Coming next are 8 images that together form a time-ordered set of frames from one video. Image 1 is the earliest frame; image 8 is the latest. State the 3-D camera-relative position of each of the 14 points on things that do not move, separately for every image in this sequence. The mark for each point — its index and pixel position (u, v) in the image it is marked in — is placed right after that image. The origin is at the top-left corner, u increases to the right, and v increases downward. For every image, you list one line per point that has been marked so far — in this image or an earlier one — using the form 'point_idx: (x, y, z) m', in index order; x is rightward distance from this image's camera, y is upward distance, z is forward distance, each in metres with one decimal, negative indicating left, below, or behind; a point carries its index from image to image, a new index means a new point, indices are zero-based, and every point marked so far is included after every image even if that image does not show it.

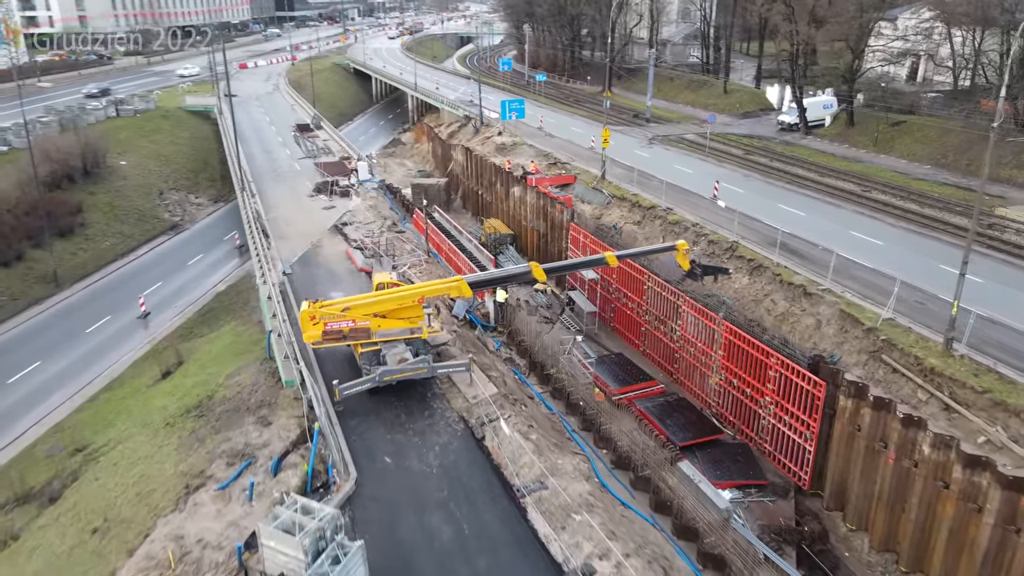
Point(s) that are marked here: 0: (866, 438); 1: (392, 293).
0: (+8.7, -3.7, +18.2) m
1: (-2.8, -0.2, +17.7) m
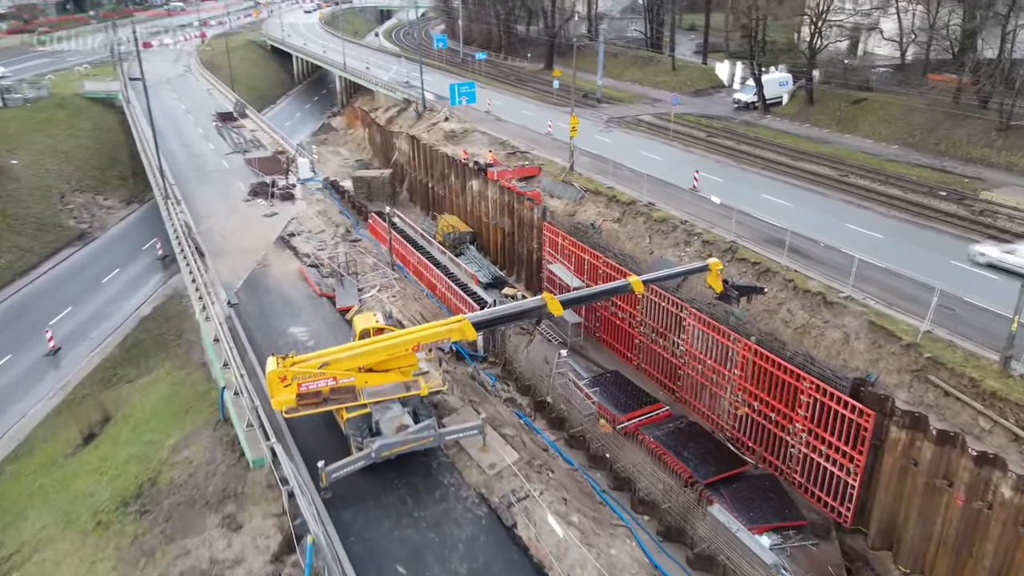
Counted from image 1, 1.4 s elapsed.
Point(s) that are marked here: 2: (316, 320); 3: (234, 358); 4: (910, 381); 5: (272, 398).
0: (+9.0, -4.1, +16.2) m
1: (-2.5, -1.1, +14.4) m
2: (-5.1, -0.9, +19.5) m
3: (-6.1, -1.5, +16.4) m
4: (+9.6, -2.3, +17.8) m
5: (-4.5, -2.2, +14.0) m
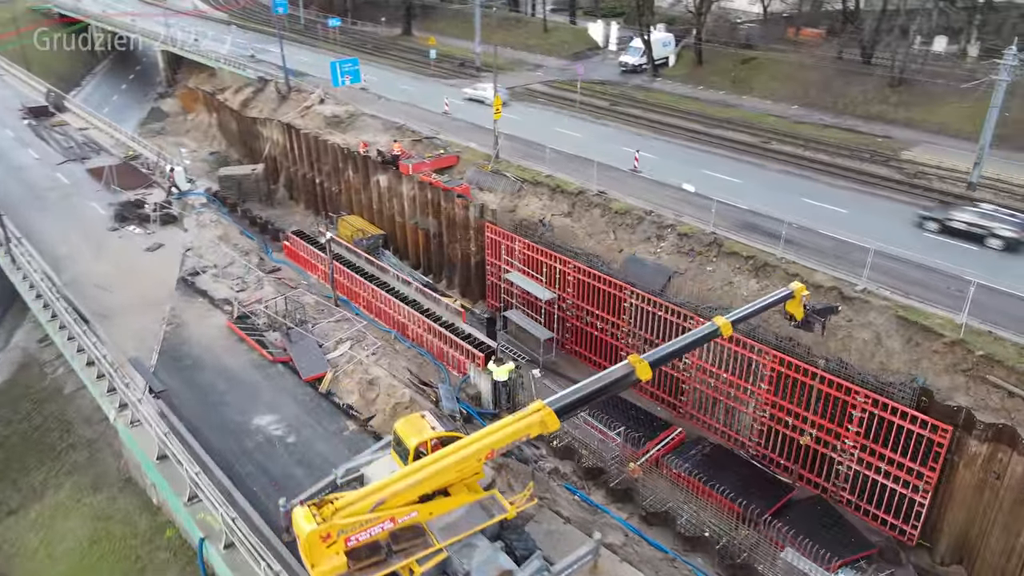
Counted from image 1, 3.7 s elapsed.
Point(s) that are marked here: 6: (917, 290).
0: (+10.2, -4.1, +15.0) m
1: (-0.9, -2.4, +10.6) m
2: (-4.6, -2.3, +15.0) m
3: (-4.8, -3.2, +11.8) m
4: (+10.2, -2.1, +16.7) m
5: (-2.7, -3.7, +9.9) m
6: (+10.3, -0.1, +18.9) m
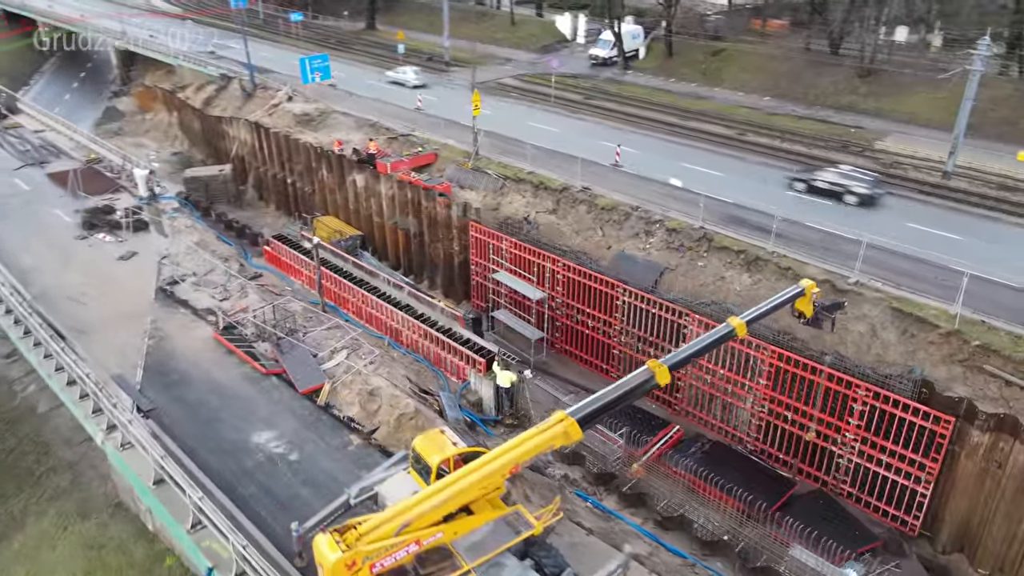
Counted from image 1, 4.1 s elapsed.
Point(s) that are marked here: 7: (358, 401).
0: (+10.3, -3.9, +15.2) m
1: (-0.6, -2.6, +10.1) m
2: (-4.5, -2.5, +14.3) m
3: (-4.5, -3.4, +11.2) m
4: (+10.3, -1.9, +16.8) m
5: (-2.2, -3.9, +9.4) m
6: (+10.2, +0.2, +19.0) m
7: (-3.1, -2.3, +15.0) m
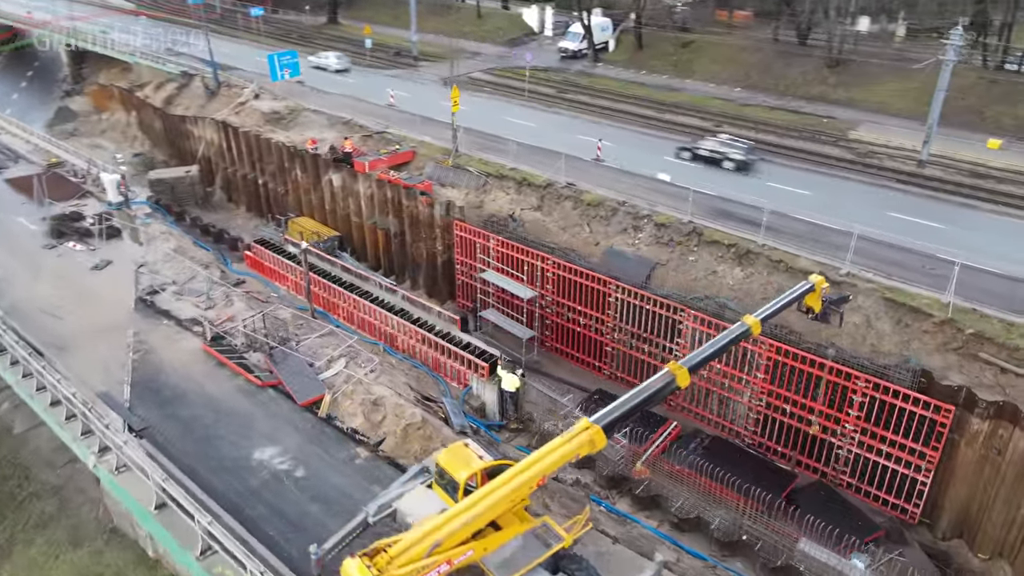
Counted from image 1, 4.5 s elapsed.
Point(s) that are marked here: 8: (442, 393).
0: (+10.5, -3.7, +15.4) m
1: (-0.2, -2.7, +9.8) m
2: (-4.3, -2.7, +13.8) m
3: (-4.1, -3.6, +10.7) m
4: (+10.3, -1.7, +17.0) m
5: (-1.7, -4.1, +9.0) m
6: (+10.1, +0.4, +19.2) m
7: (-3.0, -2.4, +14.5) m
8: (-1.6, -2.4, +17.0) m
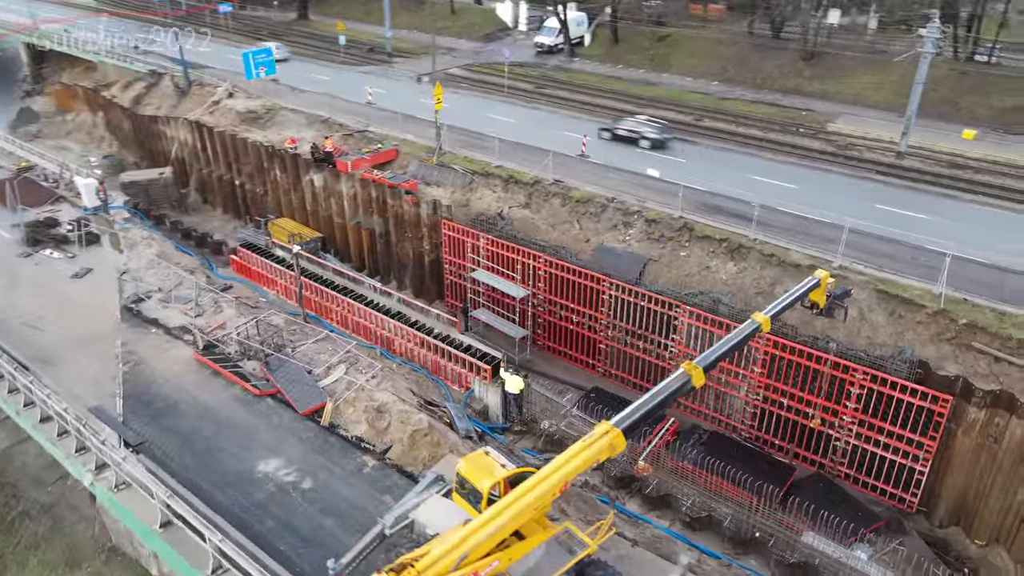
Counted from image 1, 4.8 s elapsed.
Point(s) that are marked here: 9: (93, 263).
0: (+10.6, -3.5, +15.7) m
1: (+0.2, -2.7, +9.6) m
2: (-4.1, -2.8, +13.5) m
3: (-3.8, -3.8, +10.3) m
4: (+10.3, -1.5, +17.3) m
5: (-1.4, -4.2, +8.7) m
6: (+9.9, +0.6, +19.4) m
7: (-2.8, -2.5, +14.2) m
8: (-1.6, -2.5, +16.7) m
9: (-11.3, +0.7, +19.8) m
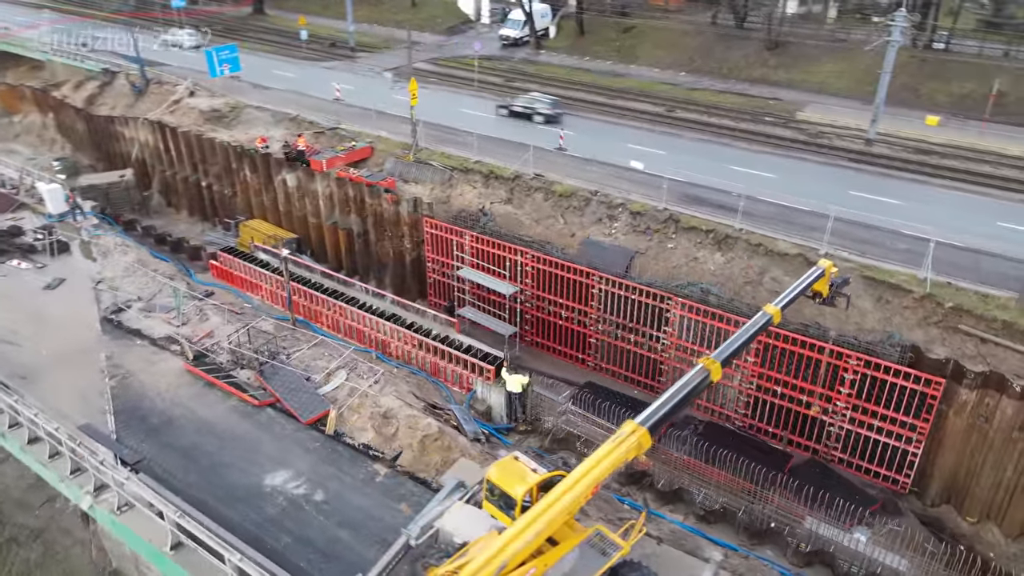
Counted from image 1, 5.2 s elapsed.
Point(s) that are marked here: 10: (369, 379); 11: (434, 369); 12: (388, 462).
0: (+10.7, -3.1, +16.1) m
1: (+0.6, -2.8, +9.5) m
2: (-3.9, -2.9, +13.0) m
3: (-3.4, -3.9, +9.9) m
4: (+10.2, -1.1, +17.6) m
5: (-0.8, -4.2, +8.5) m
6: (+9.7, +1.0, +19.7) m
7: (-2.7, -2.6, +13.8) m
8: (-1.5, -2.5, +16.4) m
9: (-11.5, +0.4, +19.0) m
10: (-3.1, -1.9, +15.6) m
11: (-1.8, -1.8, +16.8) m
12: (-2.2, -3.1, +13.1) m
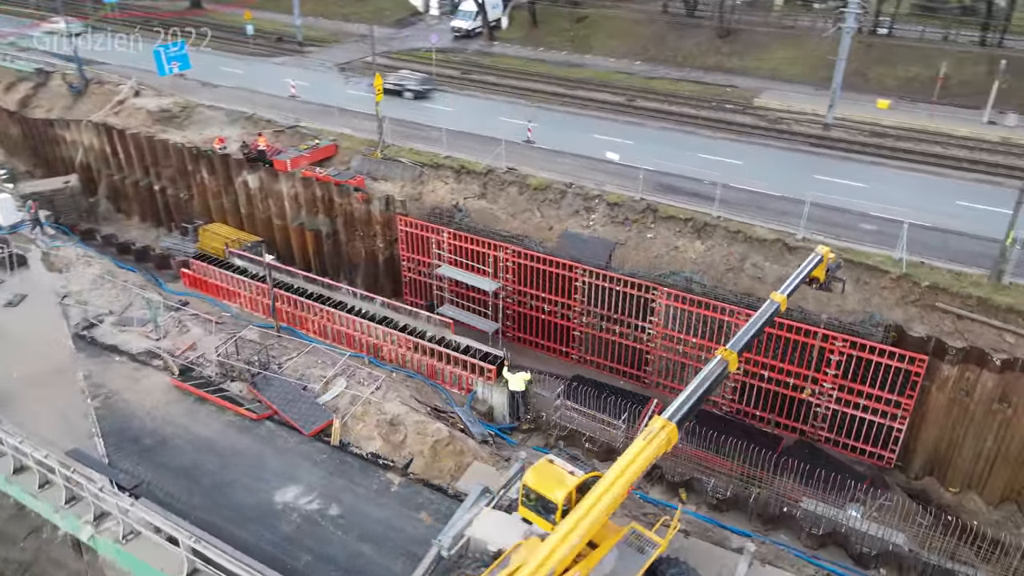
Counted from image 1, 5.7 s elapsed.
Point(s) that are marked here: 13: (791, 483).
0: (+10.6, -2.6, +16.7) m
1: (+1.1, -2.7, +9.4) m
2: (-3.7, -3.0, +12.6) m
3: (-2.8, -4.0, +9.5) m
4: (+10.0, -0.6, +18.2) m
5: (-0.2, -4.3, +8.3) m
6: (+9.2, +1.5, +20.2) m
7: (-2.5, -2.7, +13.5) m
8: (-1.6, -2.5, +16.2) m
9: (-11.8, 0.0, +17.9) m
10: (-3.1, -2.0, +15.2) m
11: (-1.9, -1.8, +16.4) m
12: (-2.0, -3.1, +12.7) m
13: (+5.8, -4.4, +16.6) m
